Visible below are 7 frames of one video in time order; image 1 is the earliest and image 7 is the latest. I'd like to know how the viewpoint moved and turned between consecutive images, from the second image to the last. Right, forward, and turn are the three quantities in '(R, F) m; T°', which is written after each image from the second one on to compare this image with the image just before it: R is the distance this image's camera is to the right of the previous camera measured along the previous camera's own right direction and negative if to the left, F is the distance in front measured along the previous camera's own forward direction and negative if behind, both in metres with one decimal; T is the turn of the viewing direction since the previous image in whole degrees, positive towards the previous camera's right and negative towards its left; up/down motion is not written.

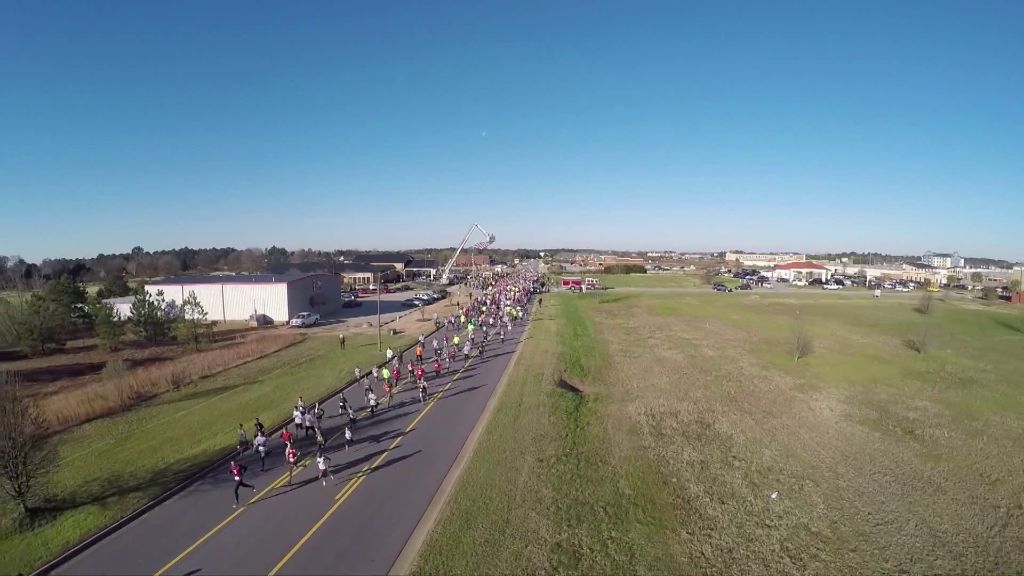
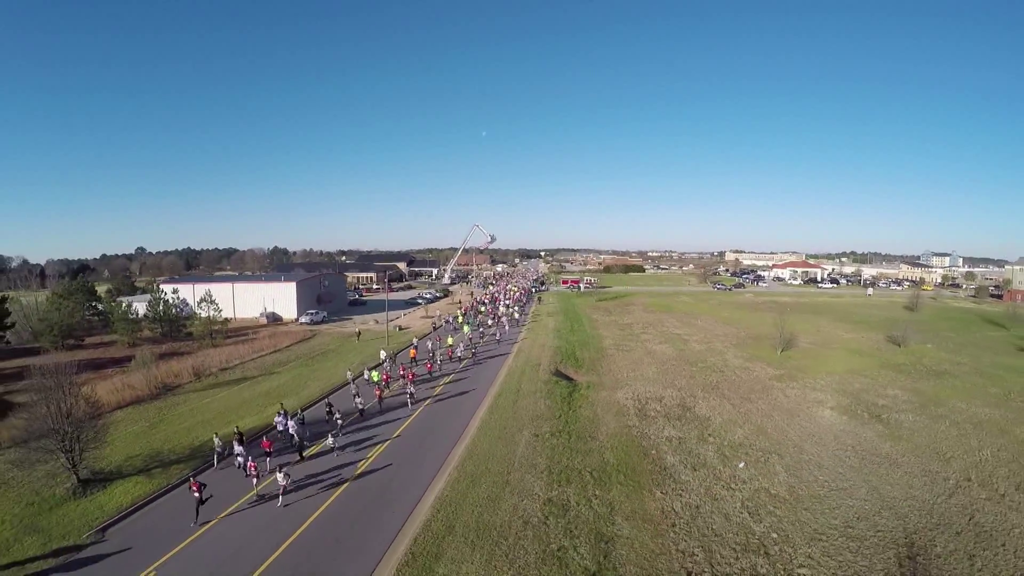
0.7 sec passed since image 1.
(+0.1, -1.8) m; 0°
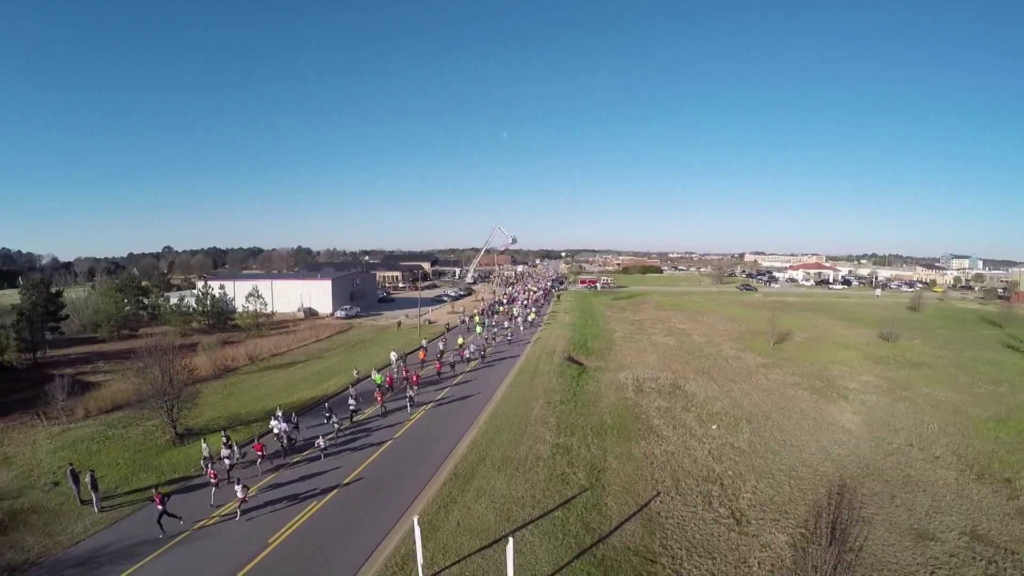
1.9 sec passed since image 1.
(0.0, -3.6) m; -2°
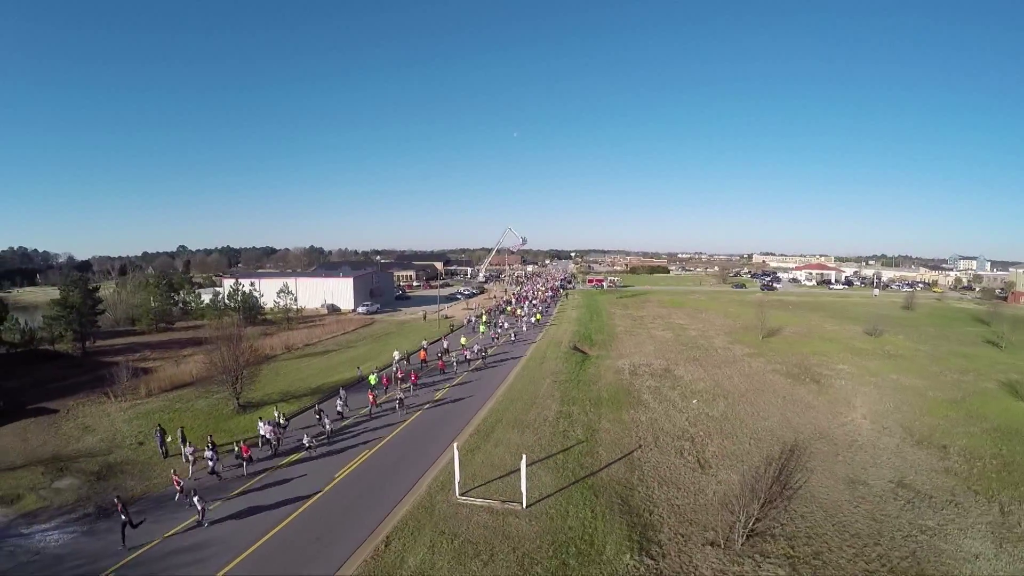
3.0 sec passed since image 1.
(-0.1, -3.4) m; -1°
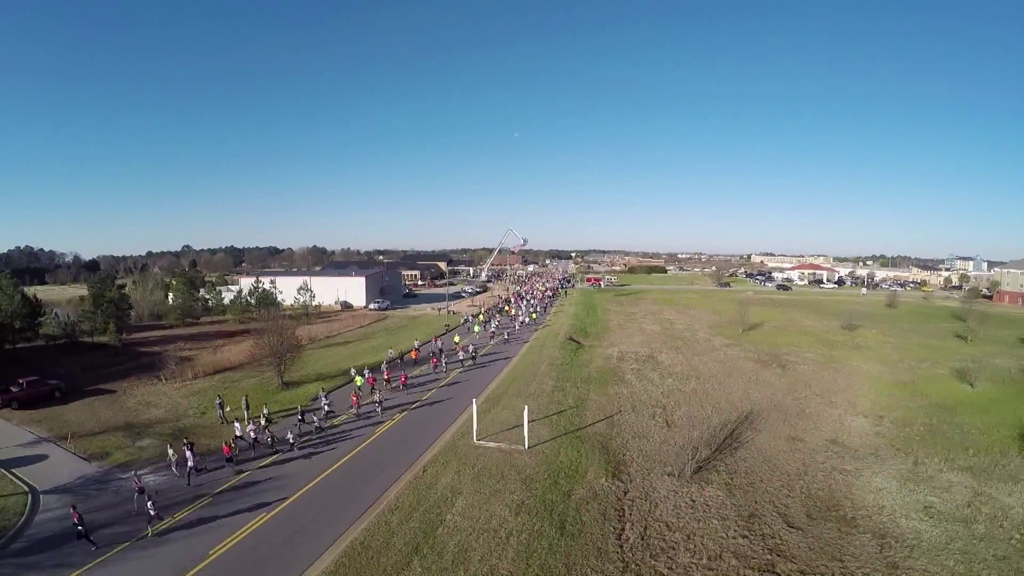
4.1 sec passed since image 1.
(-0.1, -3.7) m; 0°
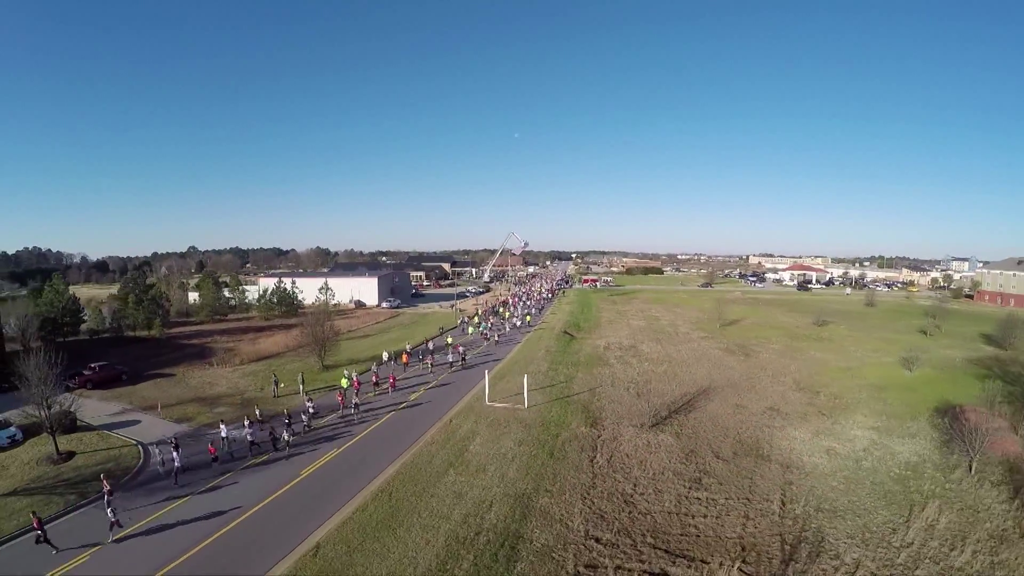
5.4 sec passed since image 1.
(-0.1, -5.1) m; 0°
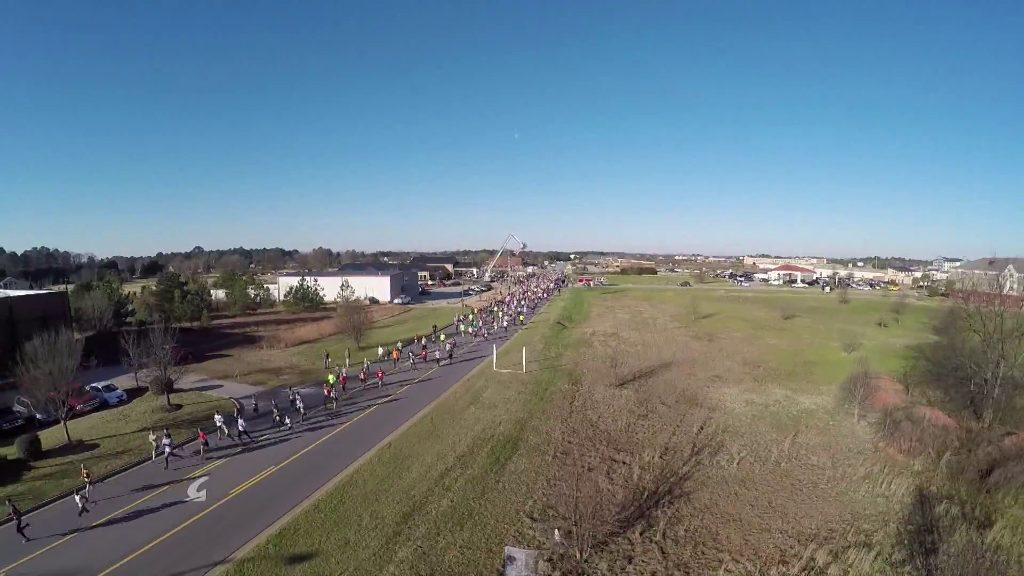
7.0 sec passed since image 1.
(-0.1, -7.0) m; 0°
